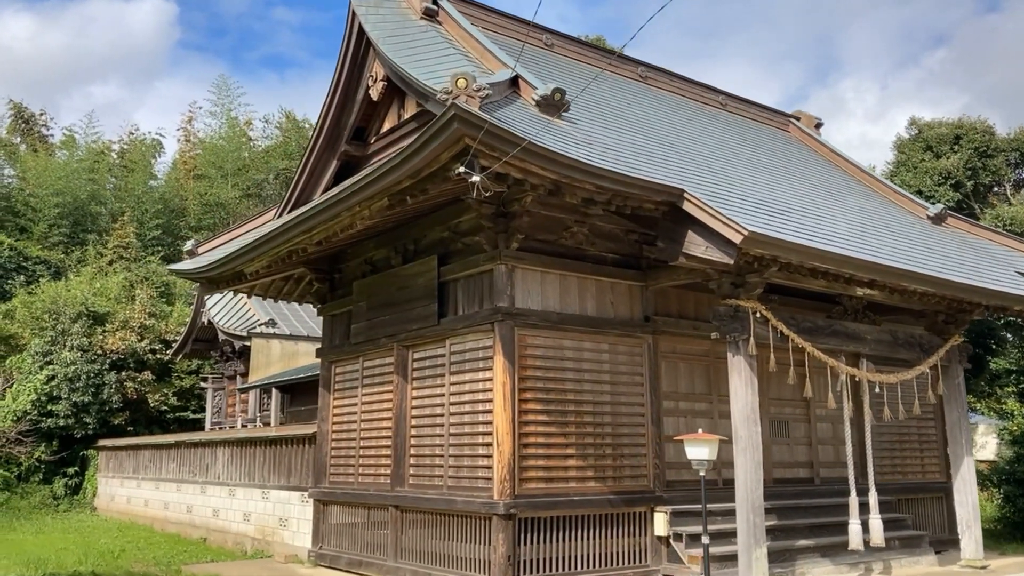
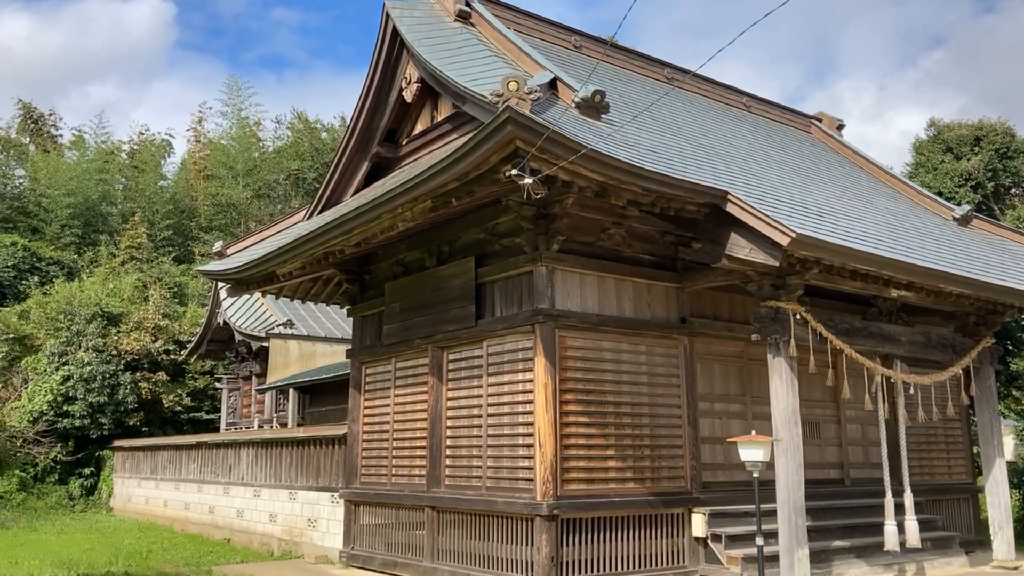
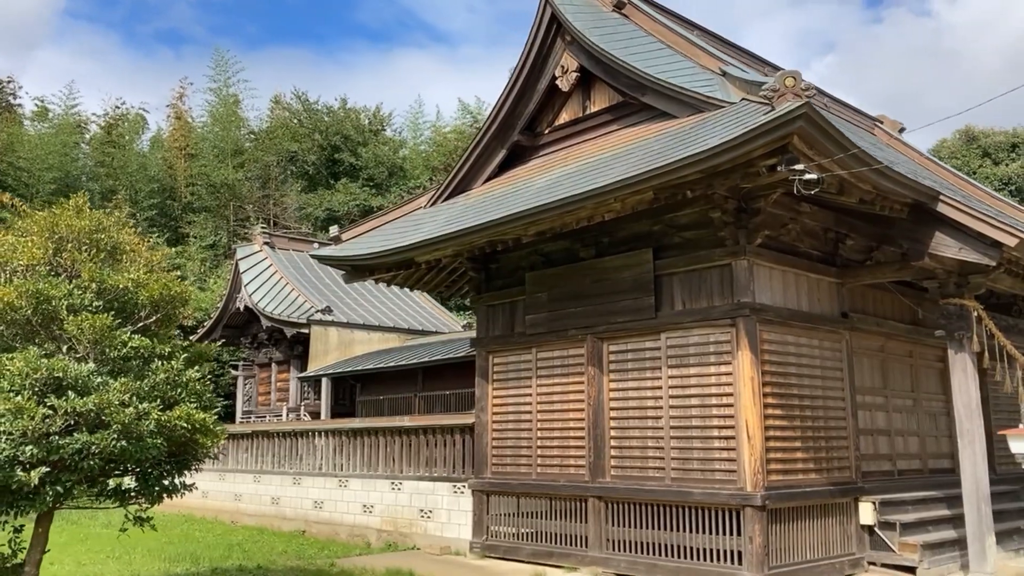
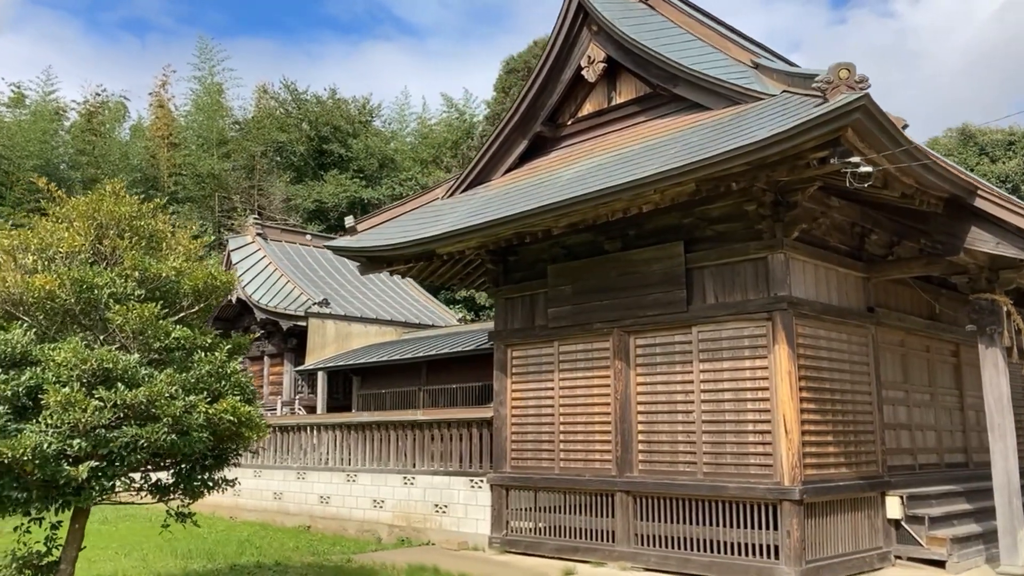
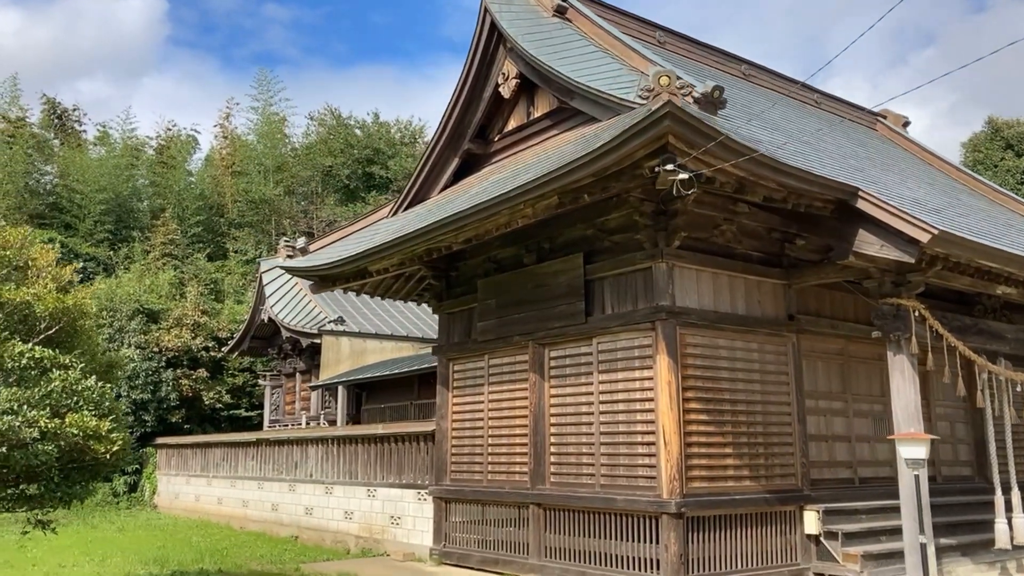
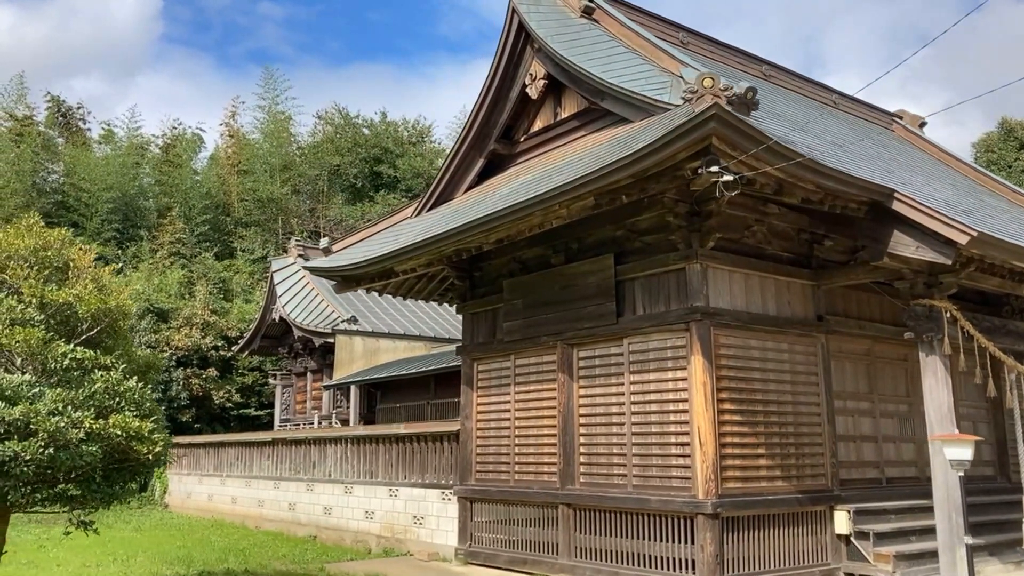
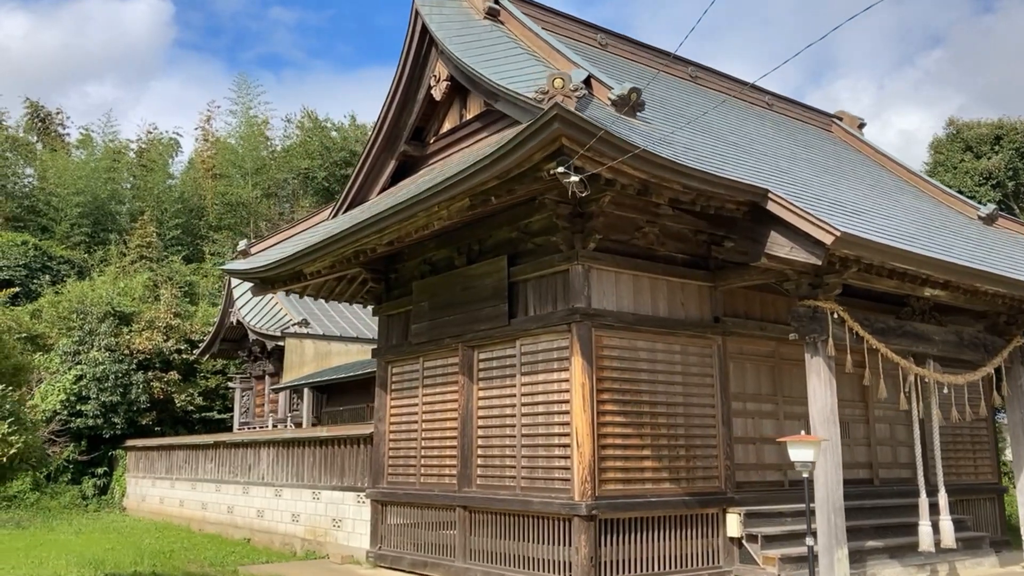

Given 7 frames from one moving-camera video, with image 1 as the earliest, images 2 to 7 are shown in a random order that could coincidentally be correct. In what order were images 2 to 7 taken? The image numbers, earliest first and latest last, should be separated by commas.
2, 7, 5, 6, 3, 4
